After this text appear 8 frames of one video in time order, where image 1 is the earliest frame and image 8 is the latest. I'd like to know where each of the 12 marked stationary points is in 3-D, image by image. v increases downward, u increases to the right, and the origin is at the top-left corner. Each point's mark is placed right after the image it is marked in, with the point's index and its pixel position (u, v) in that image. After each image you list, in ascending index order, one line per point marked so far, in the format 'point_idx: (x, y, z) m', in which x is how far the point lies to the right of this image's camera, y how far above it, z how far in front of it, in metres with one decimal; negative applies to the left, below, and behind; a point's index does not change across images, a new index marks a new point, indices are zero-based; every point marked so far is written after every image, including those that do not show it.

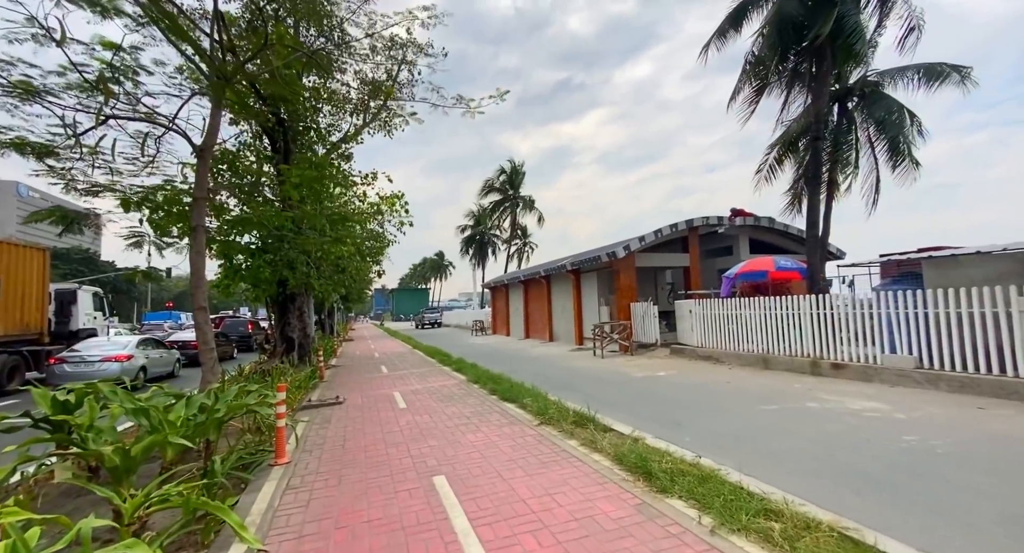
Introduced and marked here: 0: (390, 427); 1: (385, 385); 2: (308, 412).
0: (-1.6, -2.0, +6.0) m
1: (-2.6, -2.3, +9.4) m
2: (-3.2, -2.2, +7.3) m
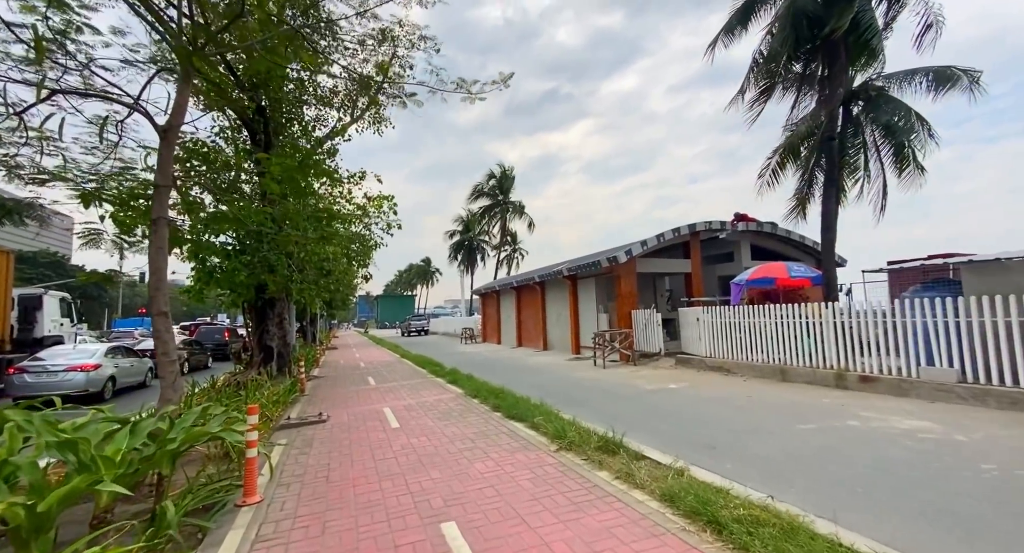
0: (-1.5, -2.0, +5.2) m
1: (-2.6, -2.3, +8.6) m
2: (-3.1, -2.2, +6.4) m
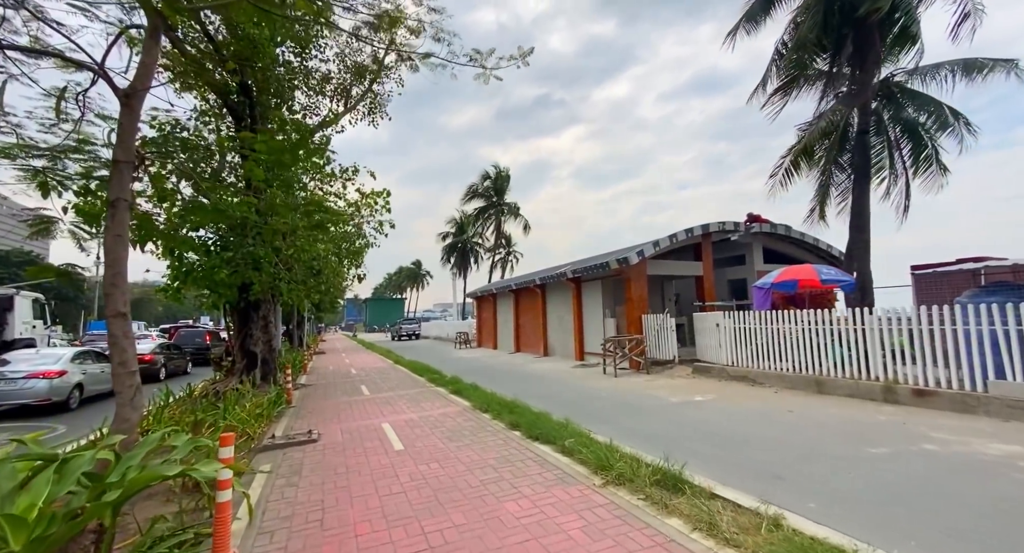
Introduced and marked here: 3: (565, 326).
0: (-1.2, -1.9, +4.3) m
1: (-2.4, -2.3, +7.7) m
2: (-2.9, -2.1, +5.5) m
3: (+2.0, -1.8, +16.8) m
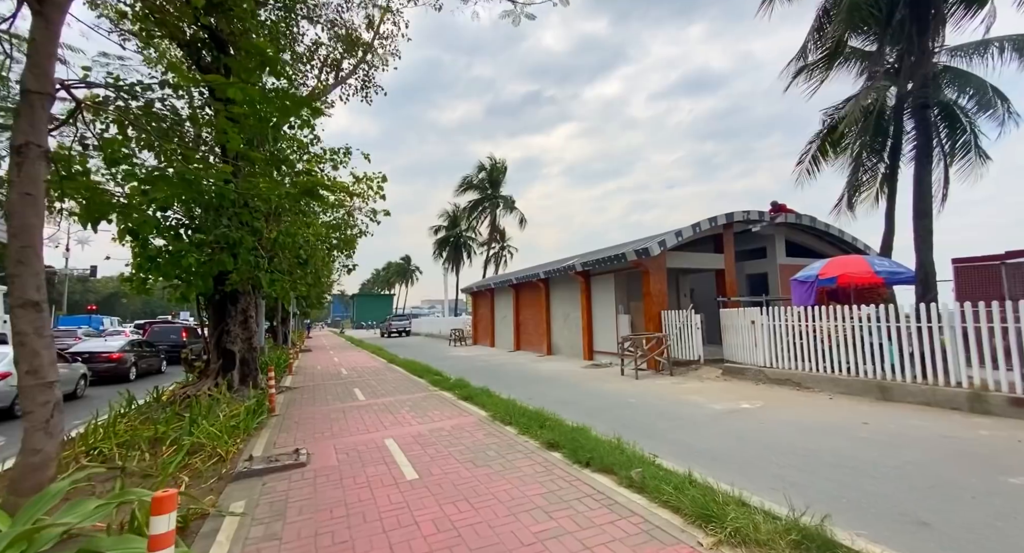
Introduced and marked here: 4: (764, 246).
0: (-0.8, -1.8, +3.1) m
1: (-2.0, -2.1, +6.5) m
2: (-2.5, -2.0, +4.3) m
3: (+2.1, -1.6, +15.7) m
4: (+7.8, +0.9, +14.1) m
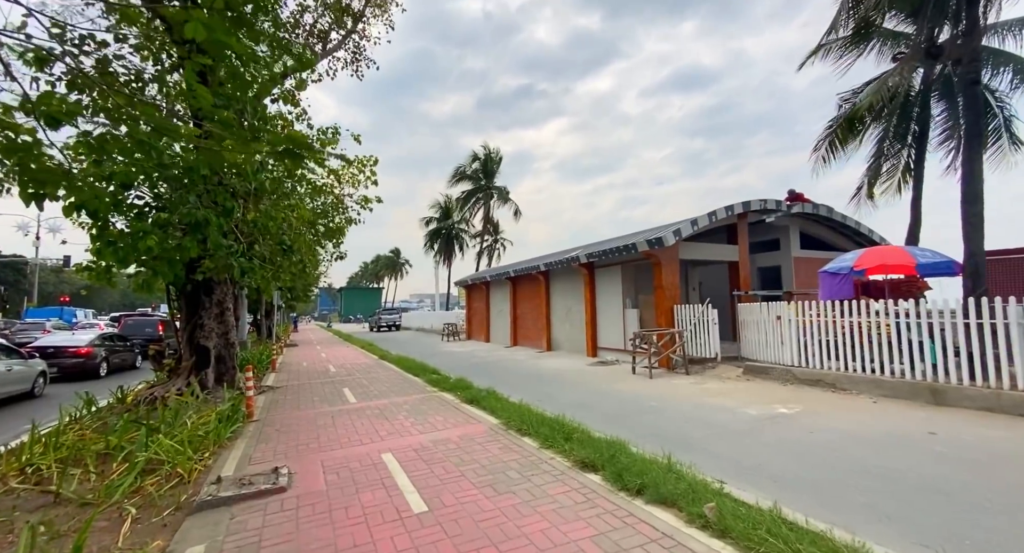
0: (-0.5, -1.7, +2.3) m
1: (-1.9, -1.9, +5.6) m
2: (-2.2, -1.8, +3.4) m
3: (+2.1, -1.3, +14.9) m
4: (+7.8, +1.1, +13.4) m
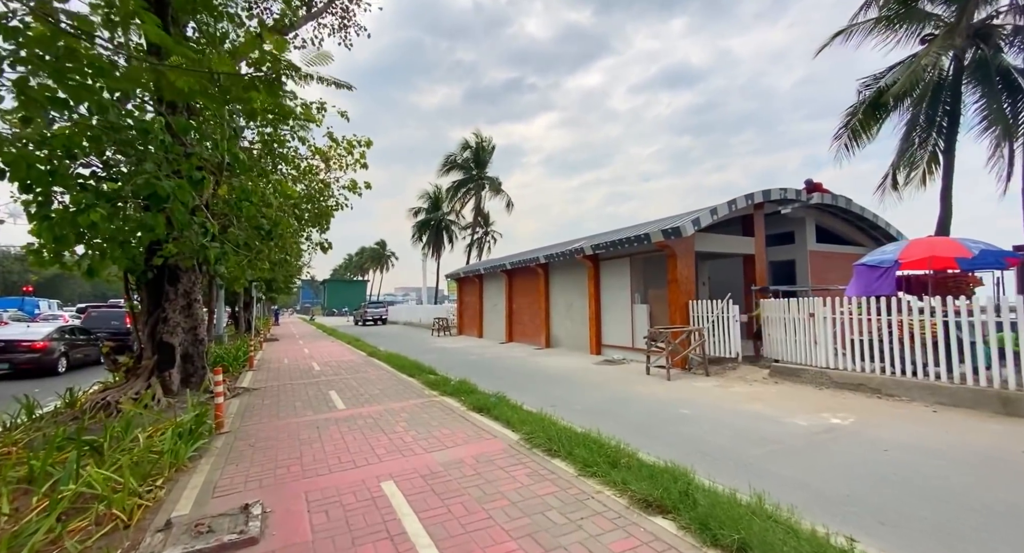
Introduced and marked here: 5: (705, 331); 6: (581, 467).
0: (-0.2, -1.6, +1.4) m
1: (-1.6, -1.8, +4.7) m
2: (-1.9, -1.7, +2.4) m
3: (+2.0, -1.1, +14.1) m
4: (+7.8, +1.3, +12.7) m
5: (+4.1, -1.1, +9.9) m
6: (+0.6, -1.6, +3.9) m
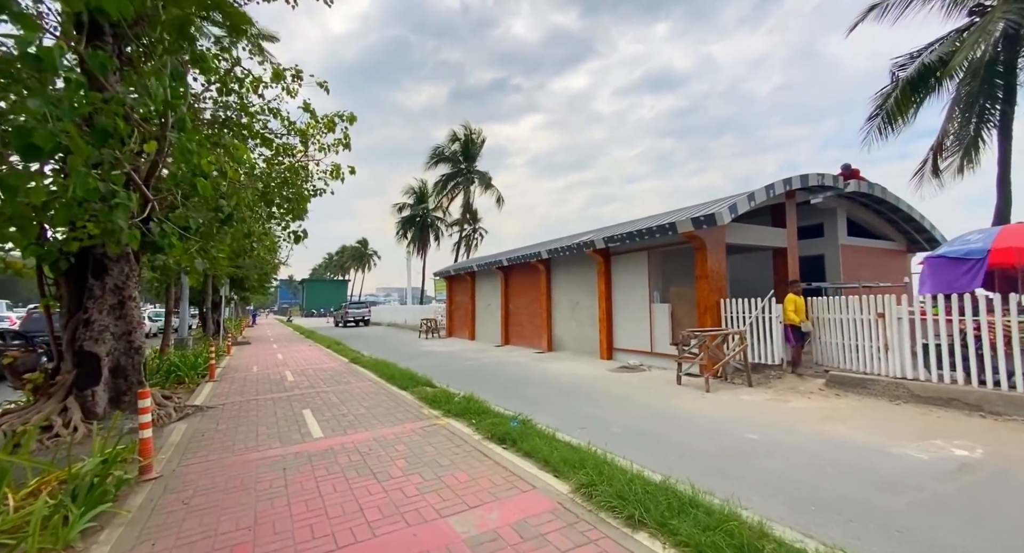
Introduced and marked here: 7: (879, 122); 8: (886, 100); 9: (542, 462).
0: (+0.3, -1.5, 0.0) m
1: (-1.3, -1.7, +3.2) m
2: (-1.5, -1.6, +0.9) m
3: (+2.0, -1.0, +12.7) m
4: (+7.9, +1.4, +11.6) m
5: (+4.3, -1.0, +8.7) m
6: (+1.0, -1.5, +2.5) m
7: (+8.9, +3.8, +11.1) m
8: (+9.1, +4.3, +11.1) m
9: (+0.2, -1.6, +3.9) m
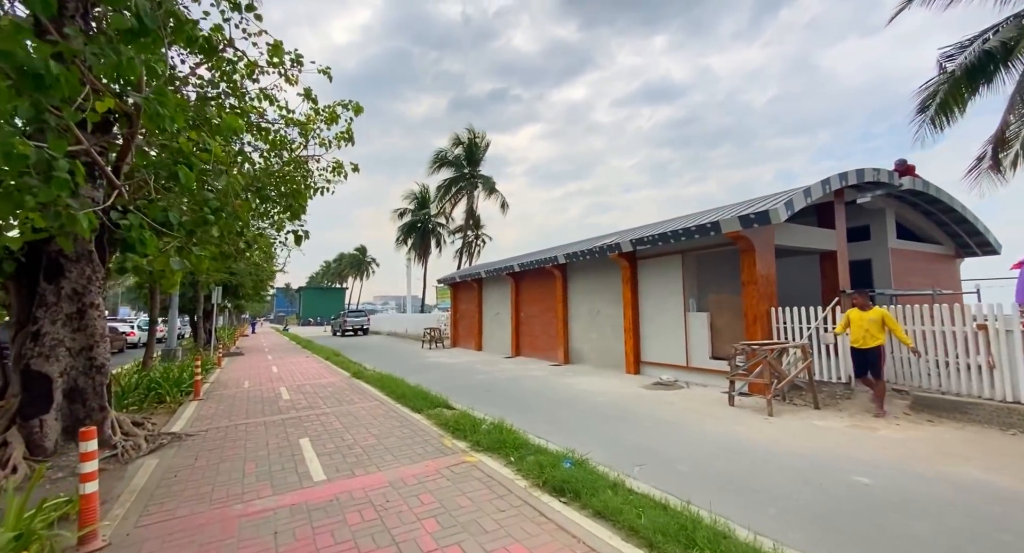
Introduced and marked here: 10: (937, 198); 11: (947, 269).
0: (+0.8, -1.4, -1.1) m
1: (-0.8, -1.7, +2.1) m
2: (-1.0, -1.5, -0.1) m
3: (+2.4, -1.2, +11.7) m
4: (+8.3, +1.2, +10.6) m
5: (+4.7, -1.1, +7.6) m
6: (+1.4, -1.5, +1.4) m
7: (+9.4, +3.6, +10.2) m
8: (+9.6, +4.2, +10.2) m
9: (+0.7, -1.6, +2.9) m
10: (+9.4, +1.7, +10.0) m
11: (+11.2, +0.2, +11.7) m
